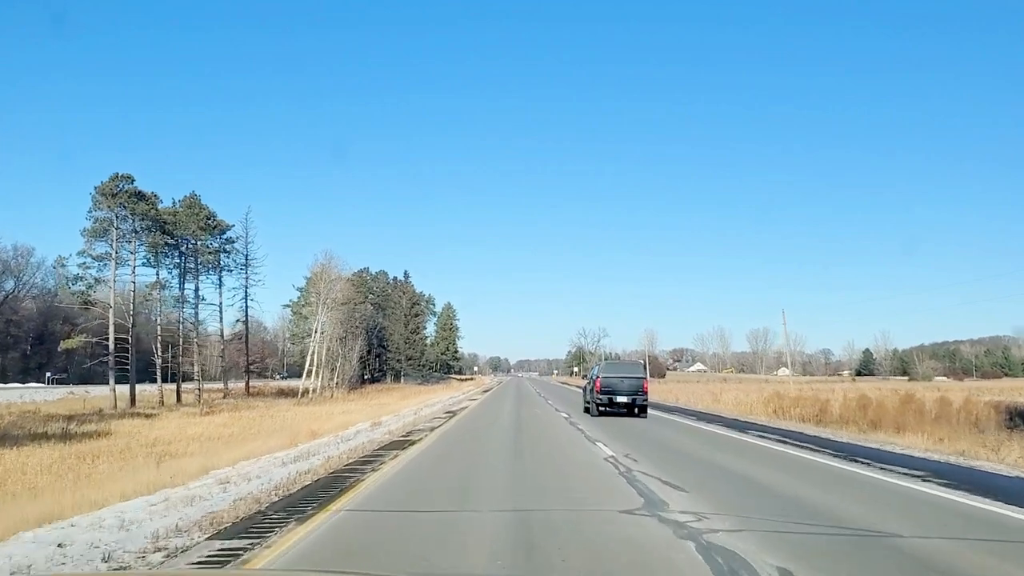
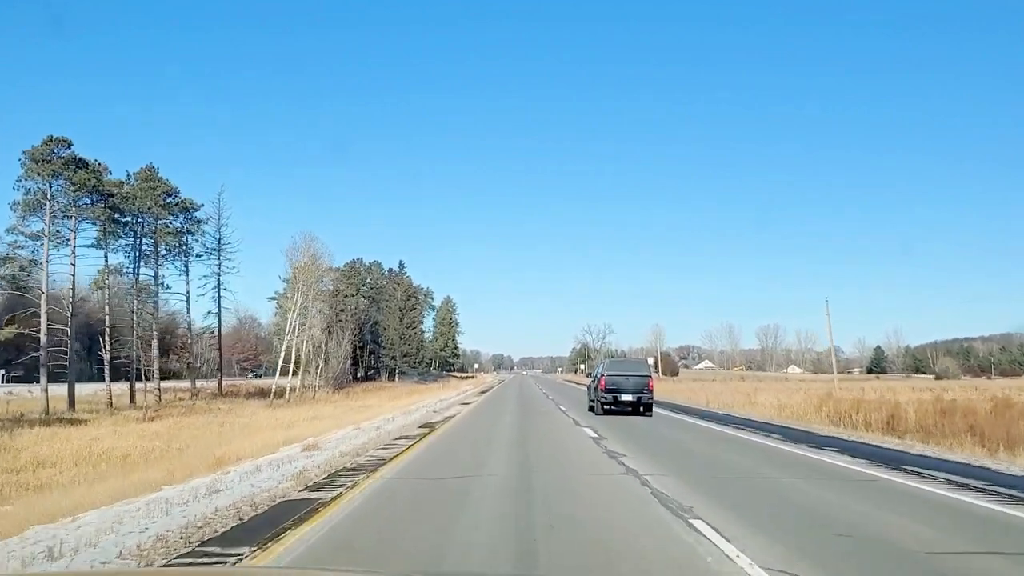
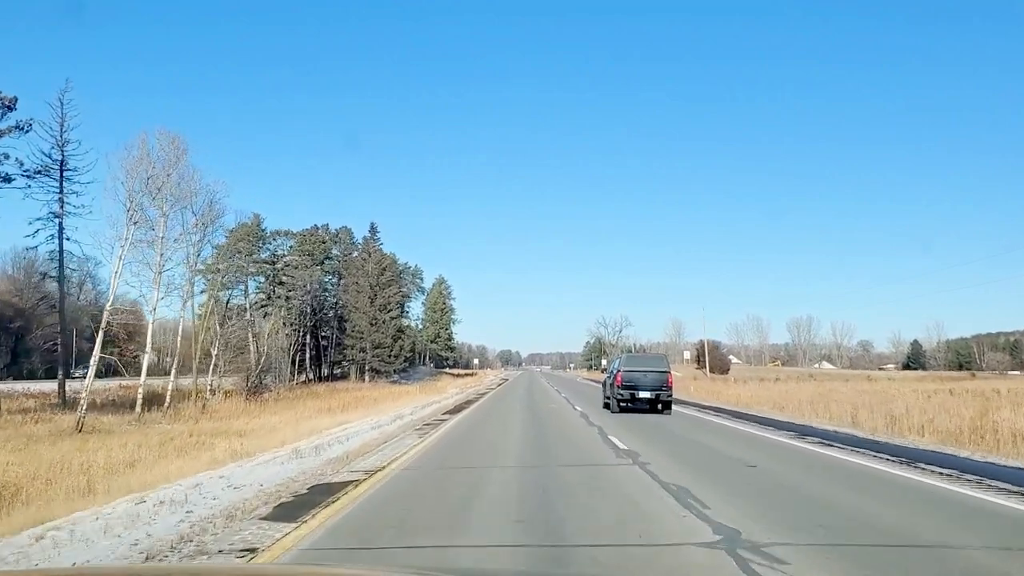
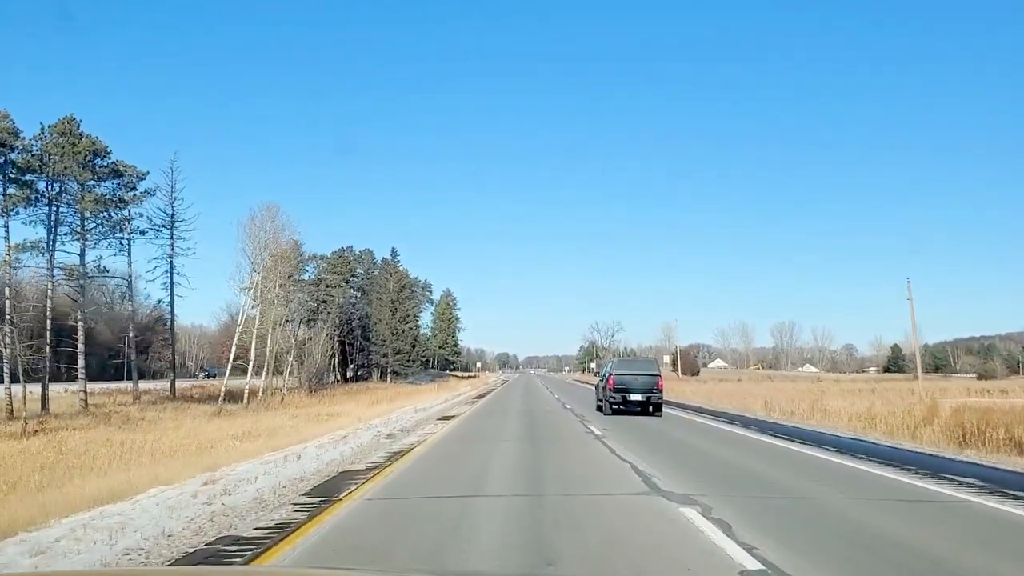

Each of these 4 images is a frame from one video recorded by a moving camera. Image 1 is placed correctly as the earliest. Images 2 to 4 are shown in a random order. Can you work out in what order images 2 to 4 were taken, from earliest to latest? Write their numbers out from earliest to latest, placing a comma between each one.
2, 4, 3
